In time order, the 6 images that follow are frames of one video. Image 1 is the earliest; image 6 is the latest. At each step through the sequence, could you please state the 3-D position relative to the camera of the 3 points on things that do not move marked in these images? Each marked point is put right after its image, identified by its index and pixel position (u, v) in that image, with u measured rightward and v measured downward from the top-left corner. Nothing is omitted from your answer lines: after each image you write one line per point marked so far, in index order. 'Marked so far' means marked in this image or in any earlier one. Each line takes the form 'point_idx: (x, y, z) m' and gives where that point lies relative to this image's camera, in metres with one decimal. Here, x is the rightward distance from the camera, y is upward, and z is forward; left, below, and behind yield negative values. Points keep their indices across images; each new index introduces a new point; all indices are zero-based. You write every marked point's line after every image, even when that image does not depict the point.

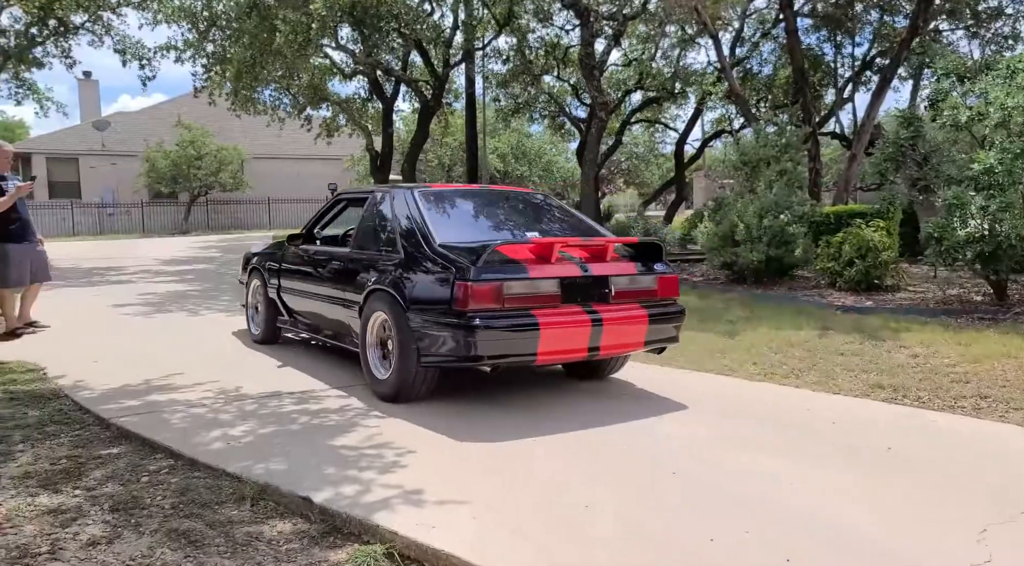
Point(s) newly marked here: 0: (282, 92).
0: (-5.6, +4.7, +18.6) m
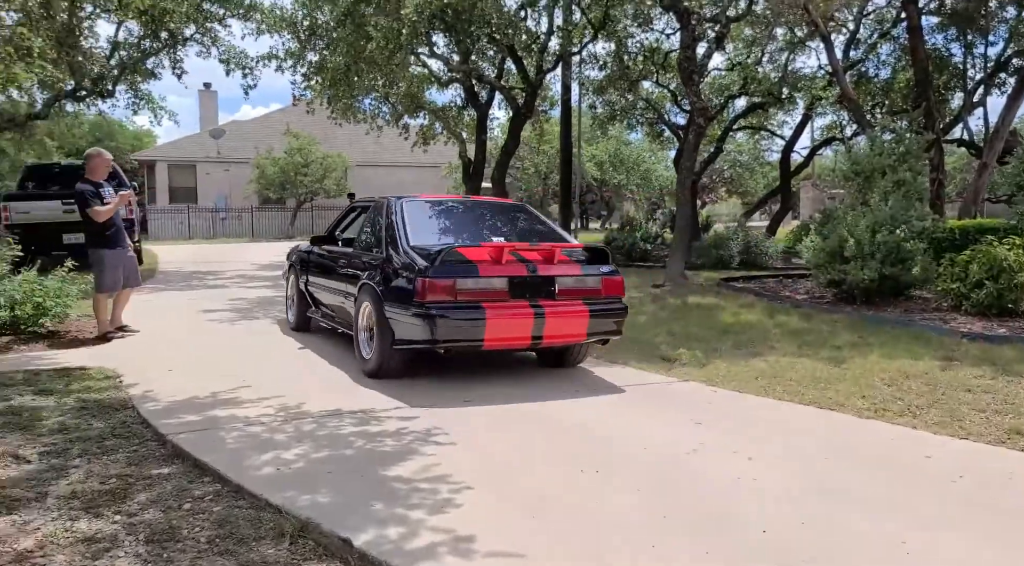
0: (-3.2, +4.5, +18.8) m
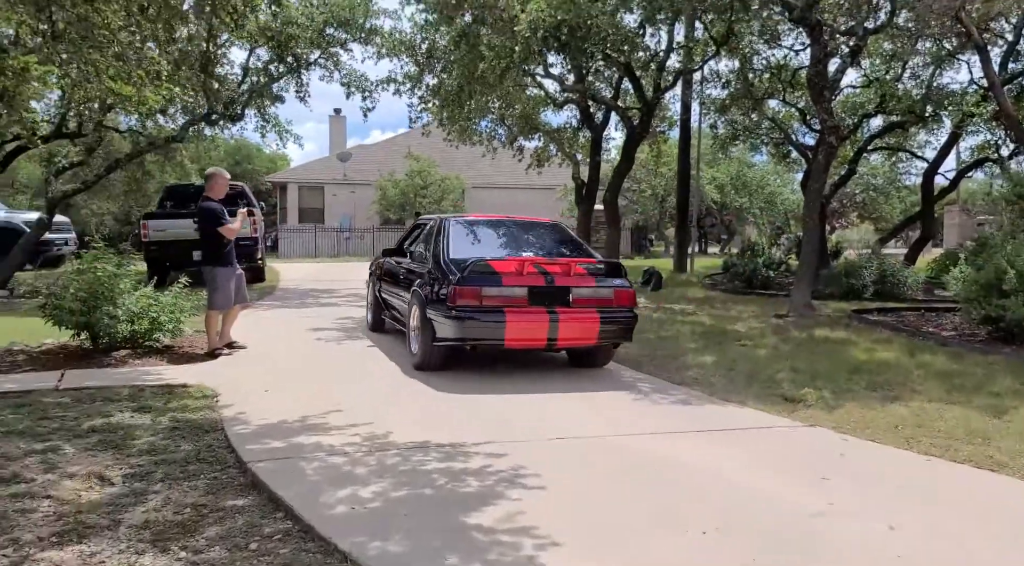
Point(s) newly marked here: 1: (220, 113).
0: (-0.4, +4.0, +18.9) m
1: (-5.5, +3.2, +14.1) m
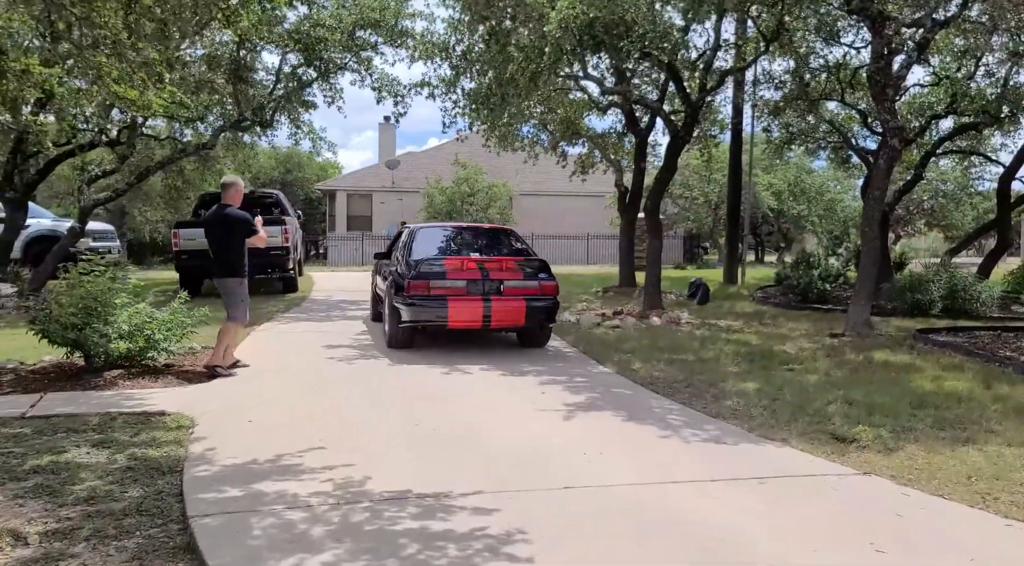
0: (+0.7, +3.7, +18.3) m
1: (-4.8, +3.0, +13.8) m
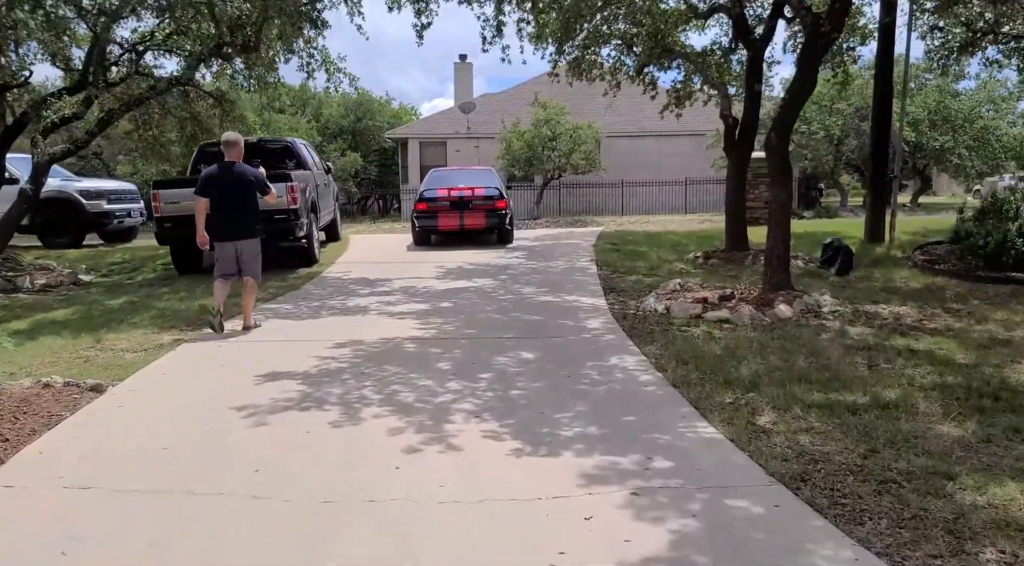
0: (+2.0, +4.5, +14.4) m
1: (-3.9, +3.4, +10.8) m
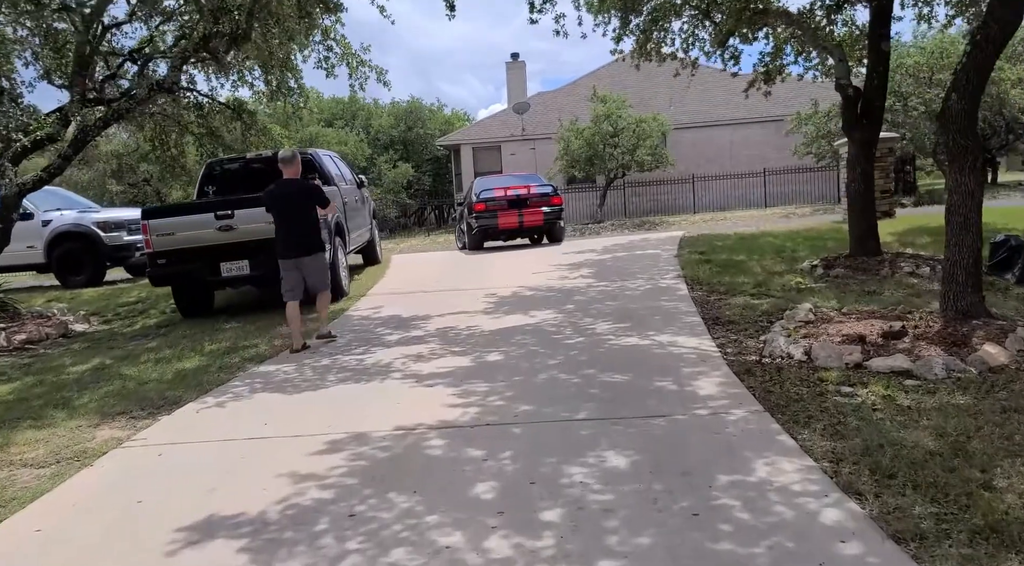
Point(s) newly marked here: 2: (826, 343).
0: (+2.9, +4.2, +11.9) m
1: (-3.2, +2.9, +8.8) m
2: (+2.4, -0.5, +5.8) m
